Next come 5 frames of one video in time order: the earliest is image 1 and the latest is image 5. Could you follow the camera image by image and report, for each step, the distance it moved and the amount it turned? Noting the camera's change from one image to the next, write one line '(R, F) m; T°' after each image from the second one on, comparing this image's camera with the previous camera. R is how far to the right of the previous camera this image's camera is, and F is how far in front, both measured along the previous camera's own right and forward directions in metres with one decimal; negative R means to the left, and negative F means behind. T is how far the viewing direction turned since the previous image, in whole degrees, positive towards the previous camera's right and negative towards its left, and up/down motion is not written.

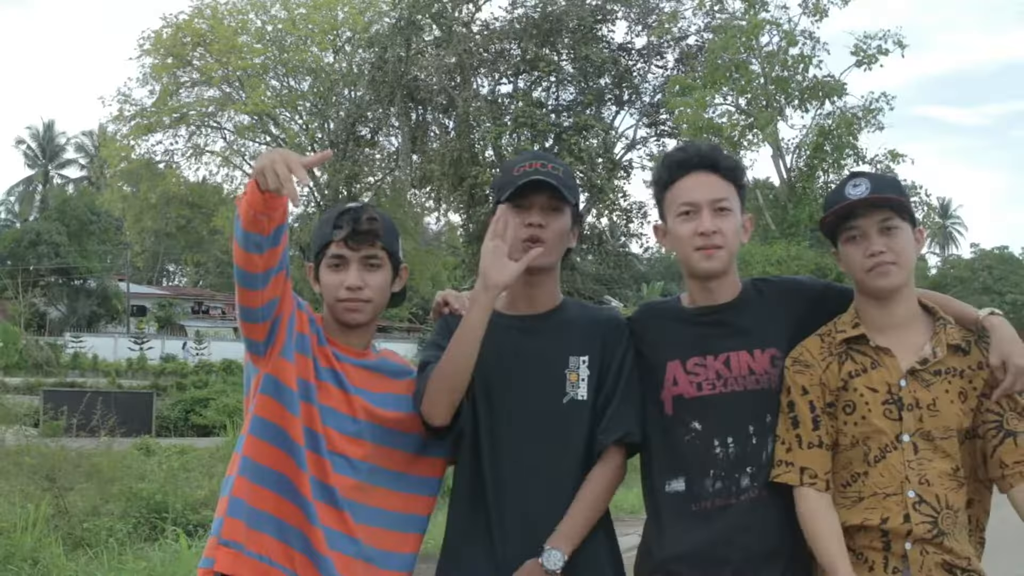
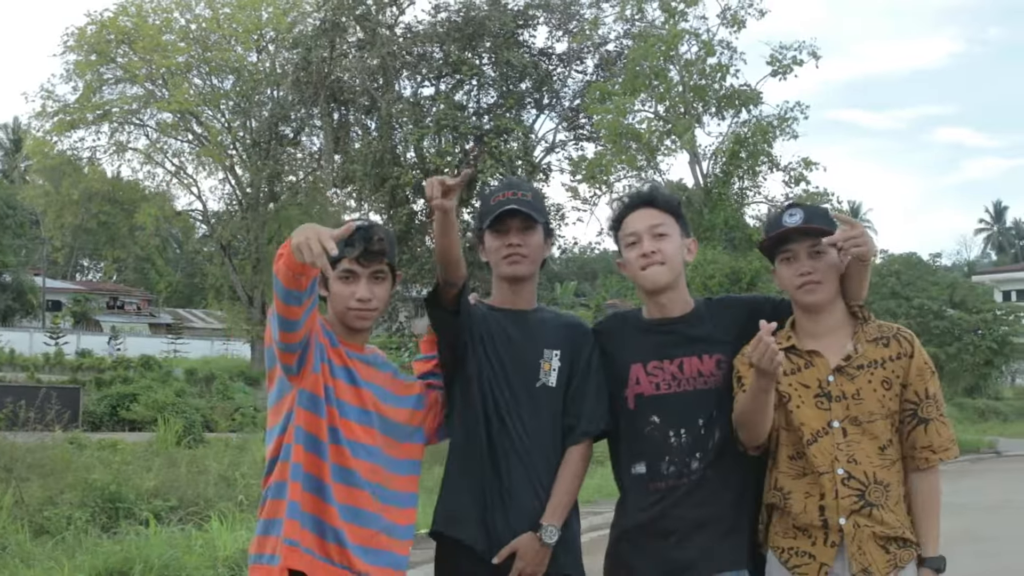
(-0.2, -0.4) m; +5°
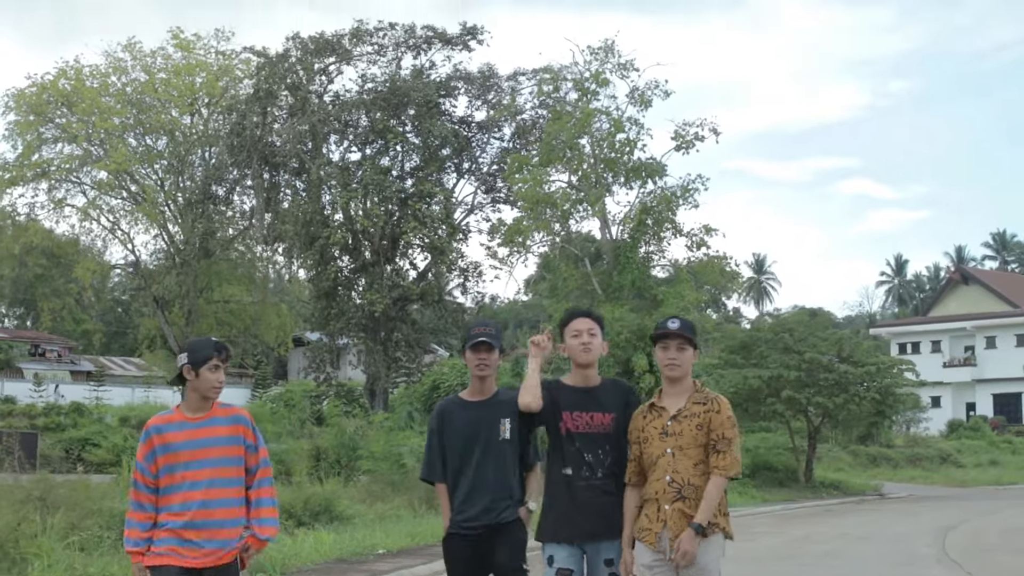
(-0.5, -1.4) m; +5°
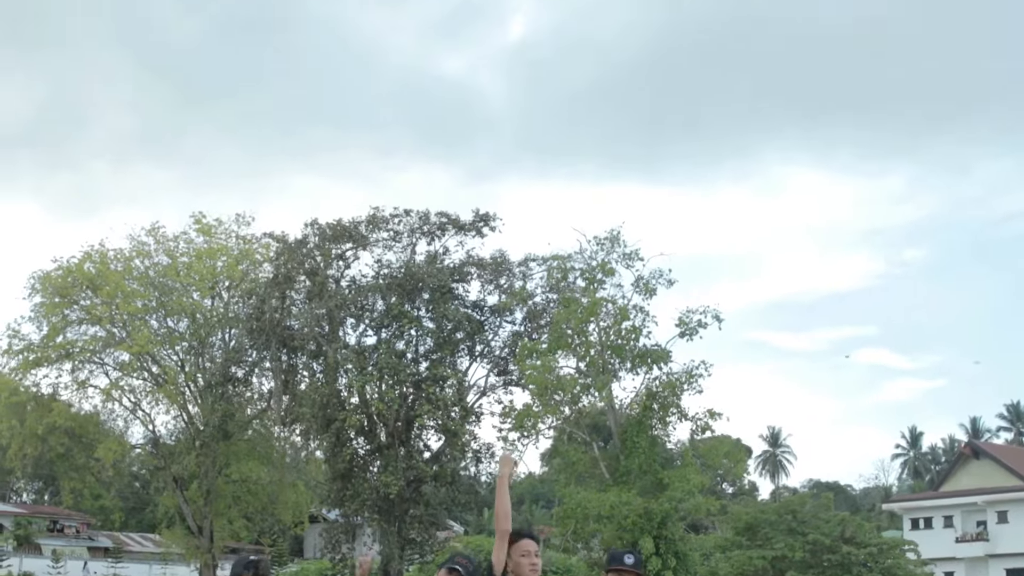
(-0.1, -0.8) m; 0°
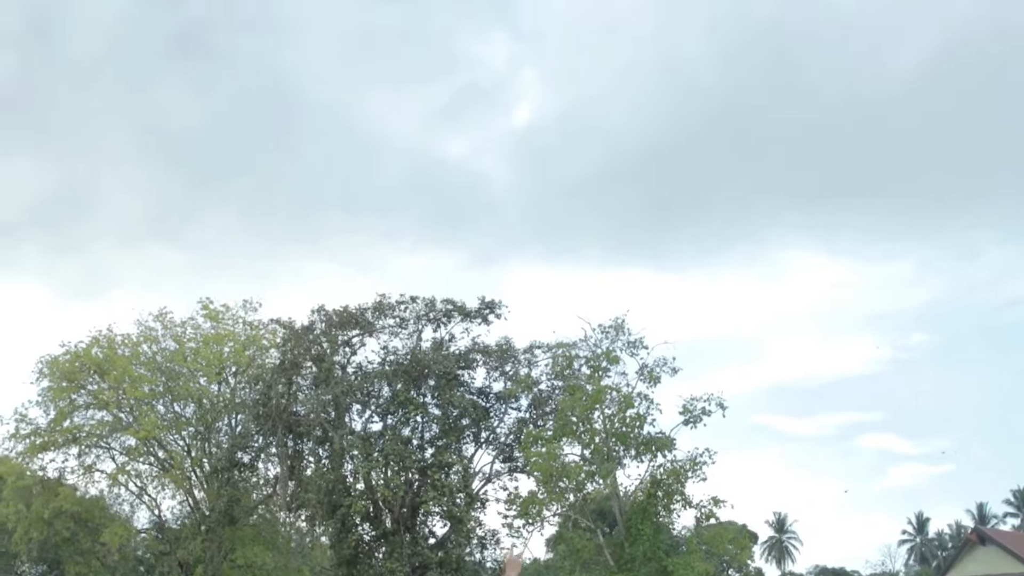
(-0.1, -0.4) m; 0°
